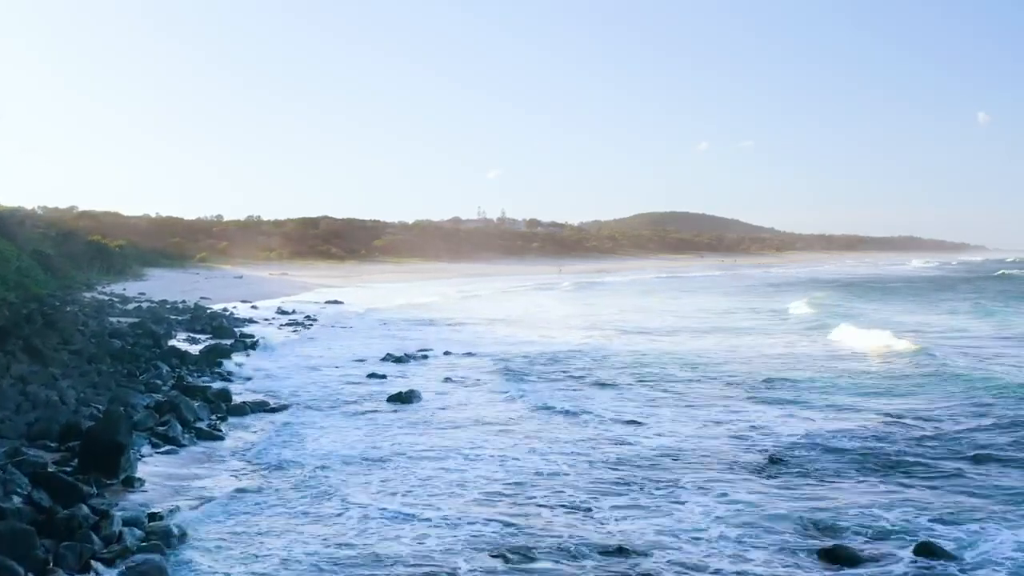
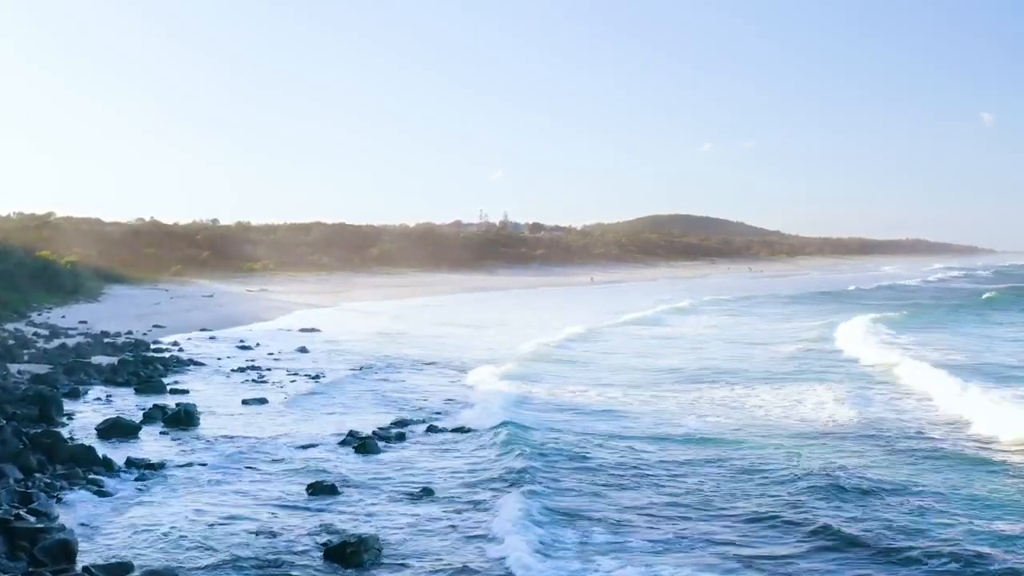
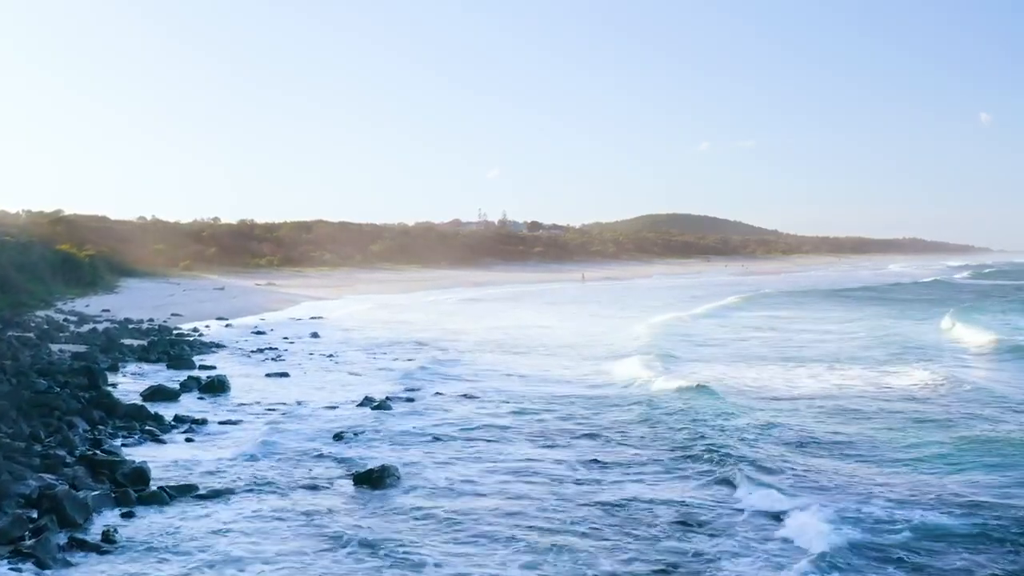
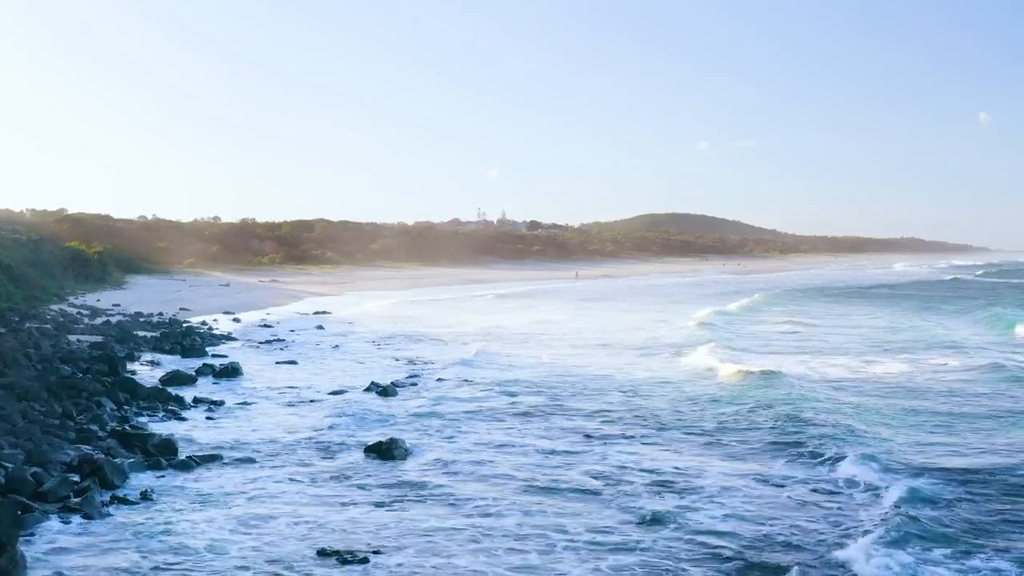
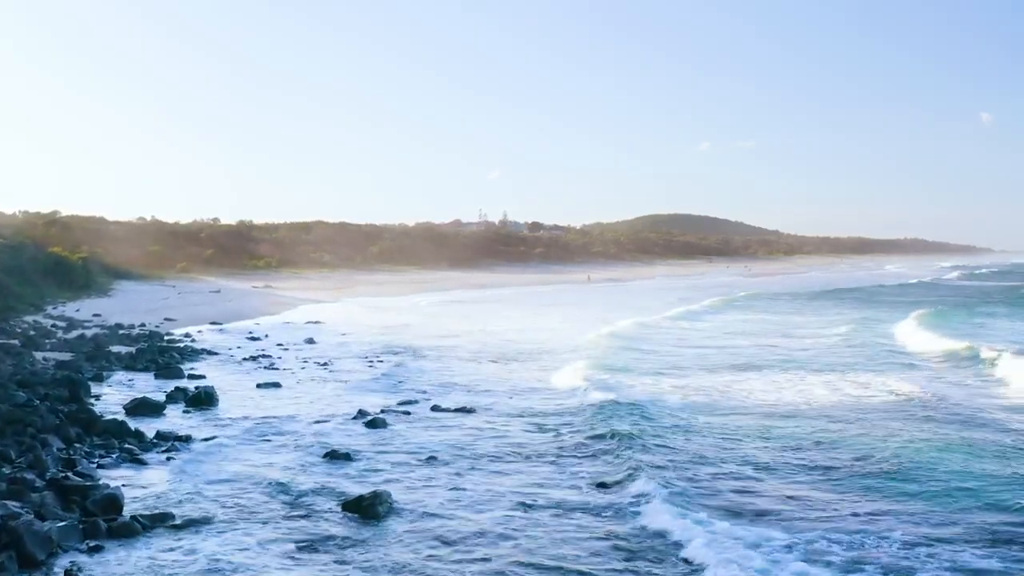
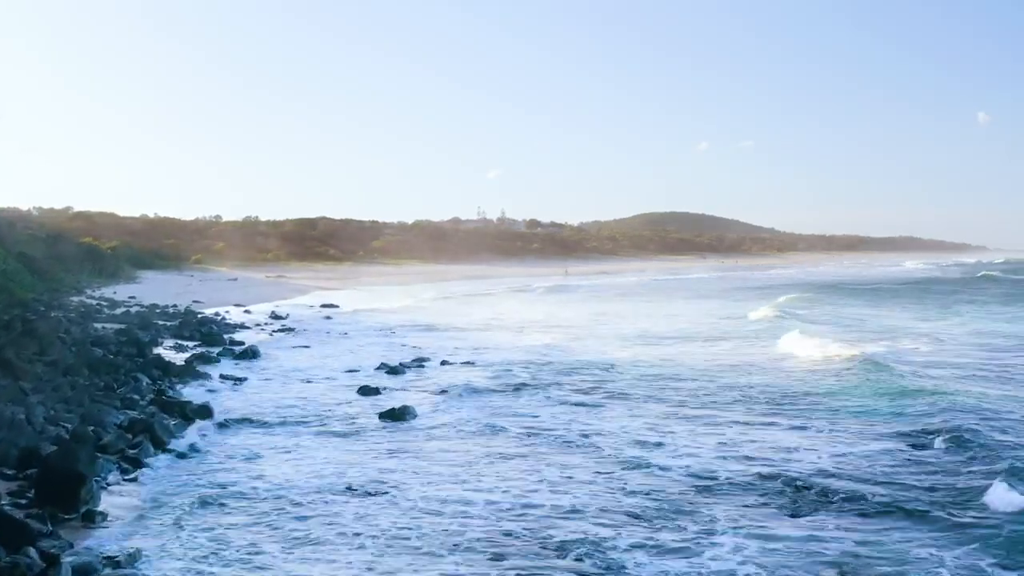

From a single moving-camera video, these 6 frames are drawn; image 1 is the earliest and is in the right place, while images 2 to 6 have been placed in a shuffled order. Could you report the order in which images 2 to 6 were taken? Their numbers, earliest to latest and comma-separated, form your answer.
6, 4, 3, 5, 2
